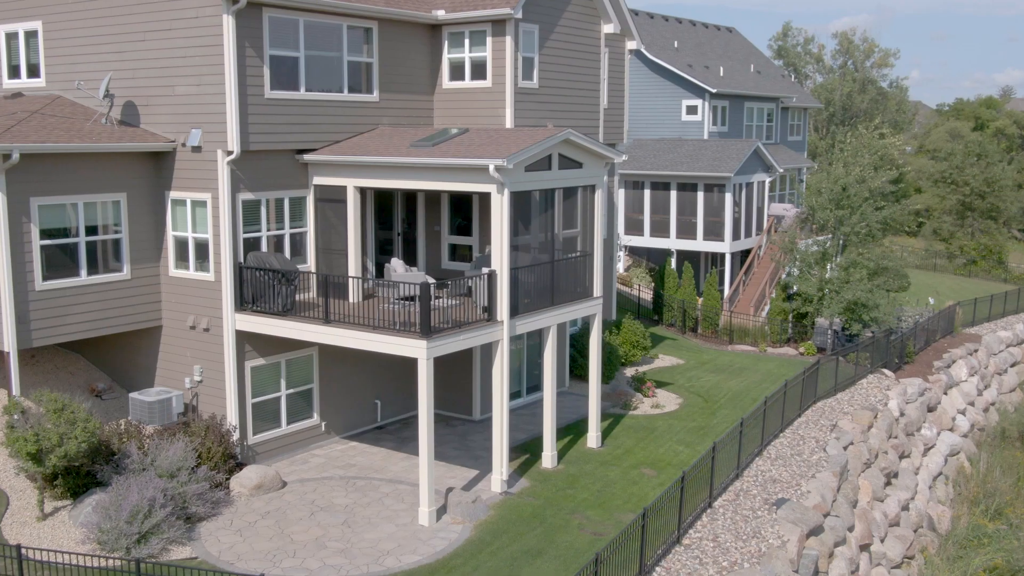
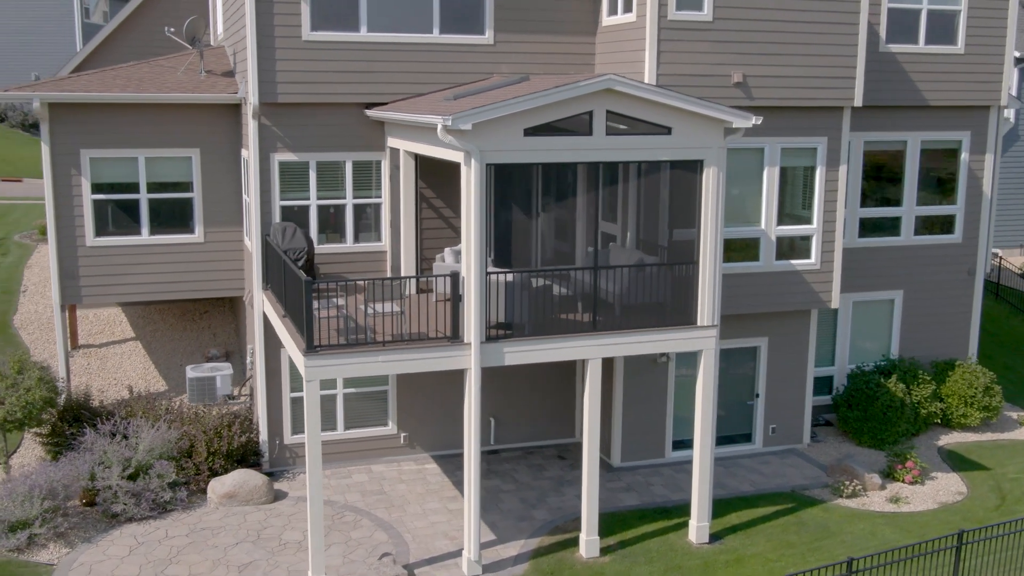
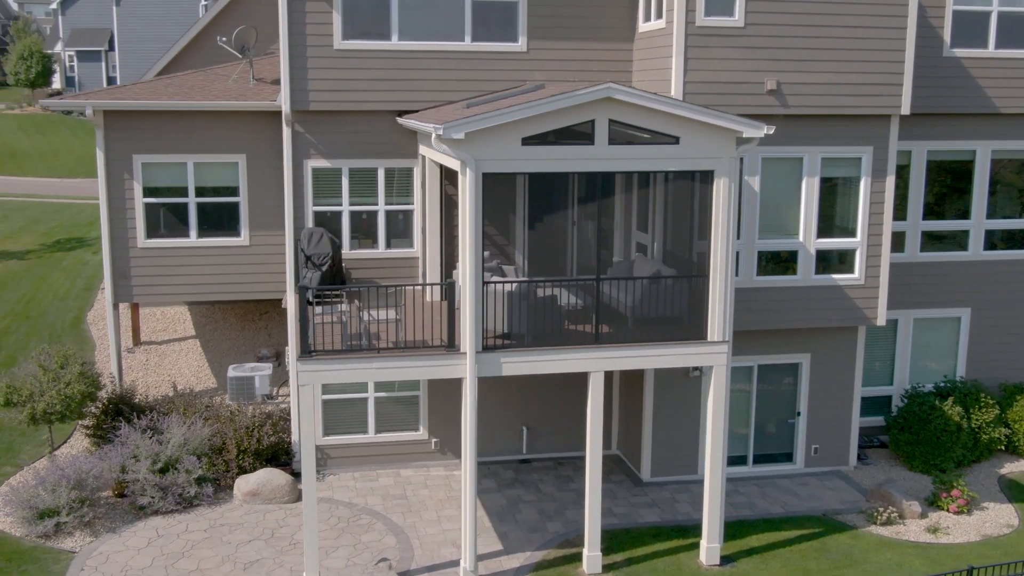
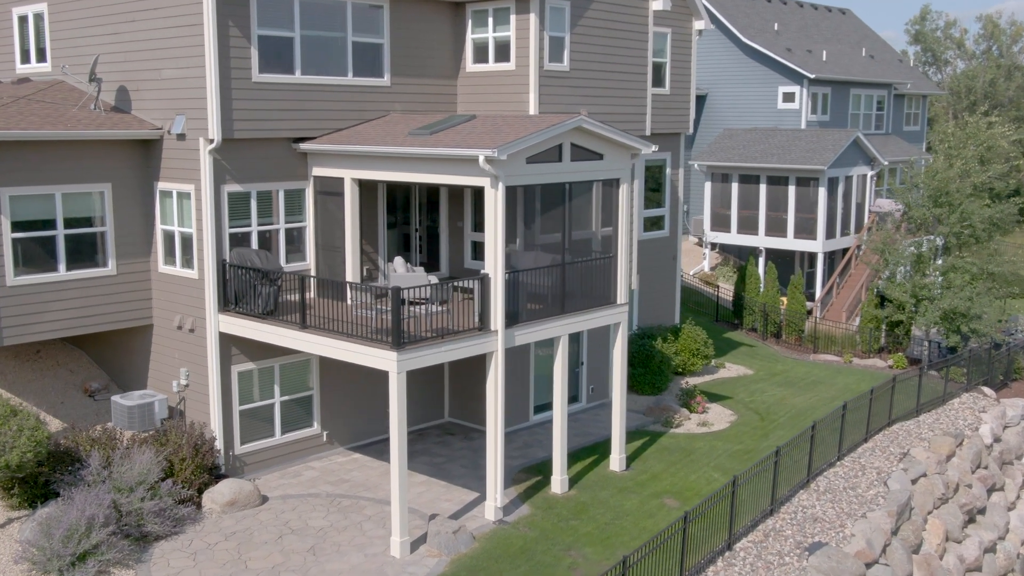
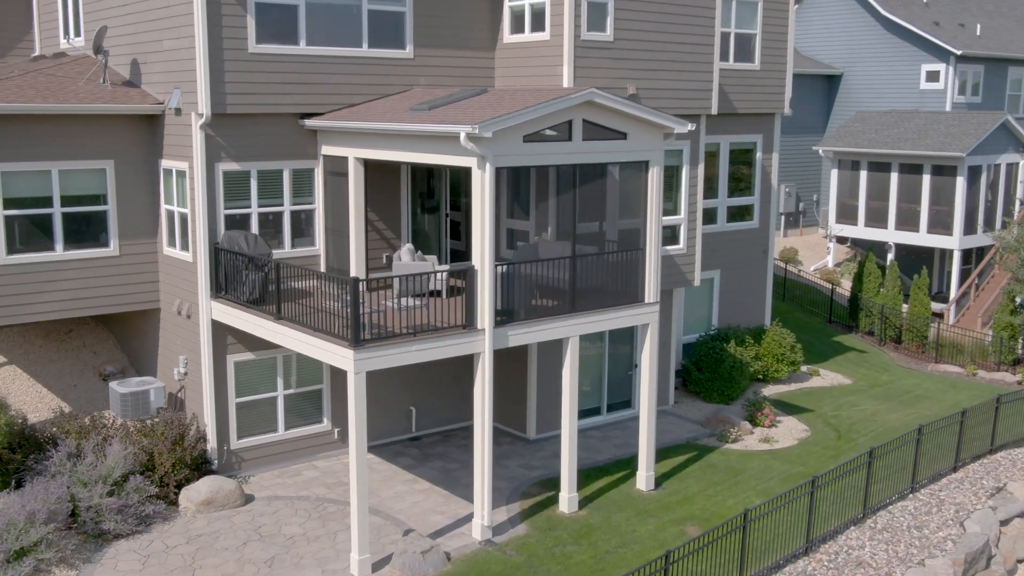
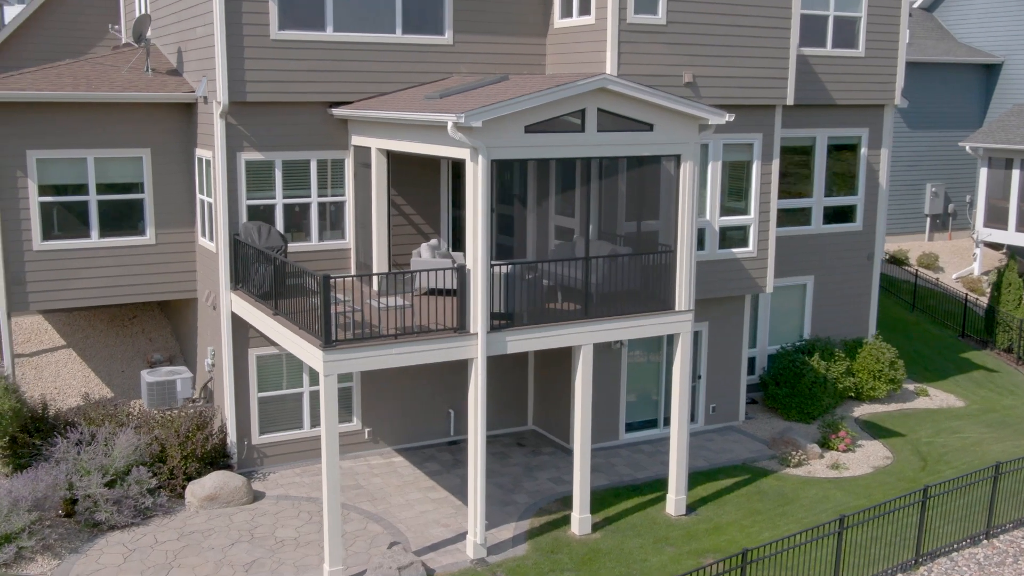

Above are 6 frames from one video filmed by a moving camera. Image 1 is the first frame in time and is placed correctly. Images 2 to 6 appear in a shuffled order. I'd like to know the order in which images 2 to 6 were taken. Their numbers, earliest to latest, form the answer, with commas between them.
4, 5, 6, 2, 3
